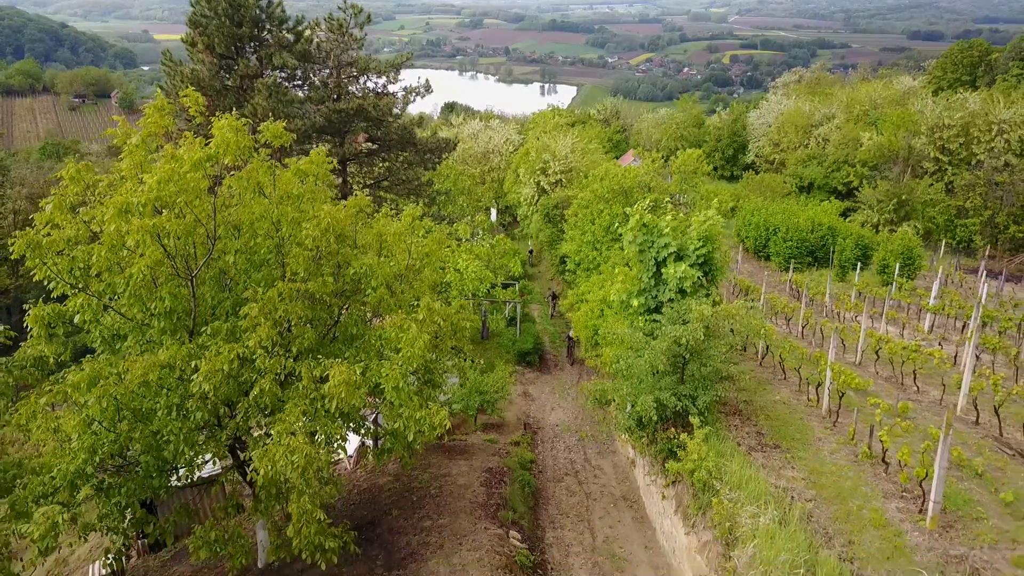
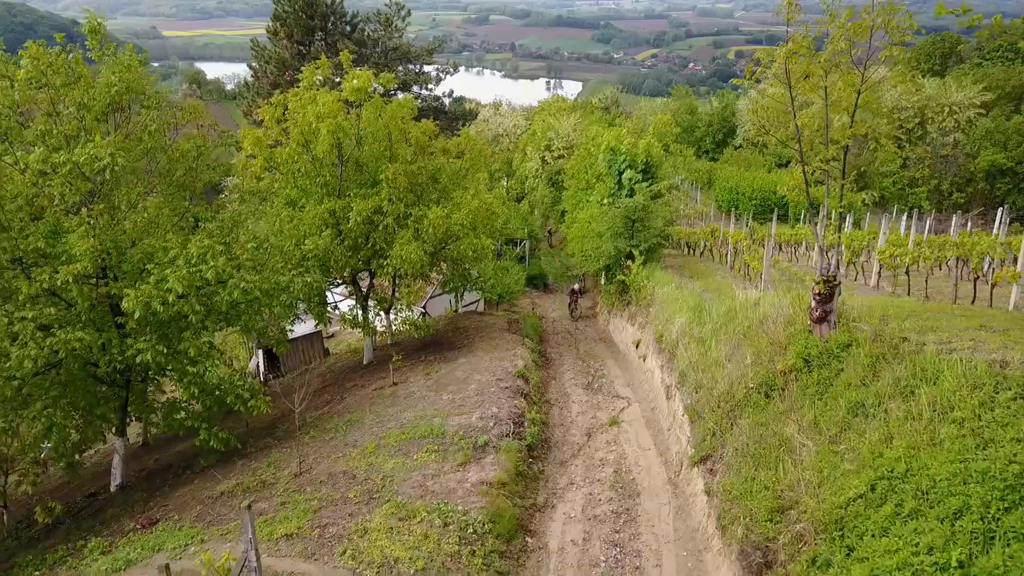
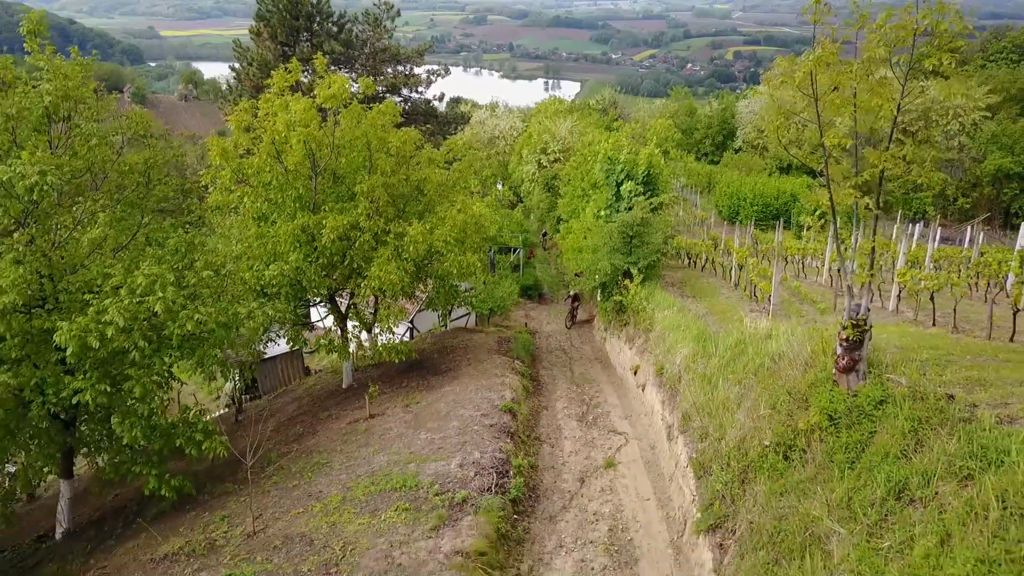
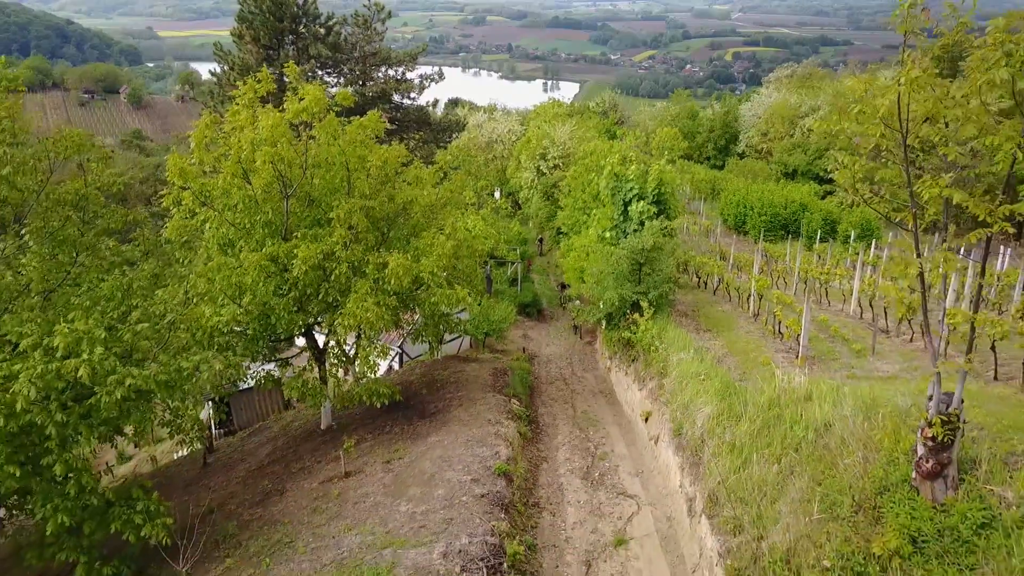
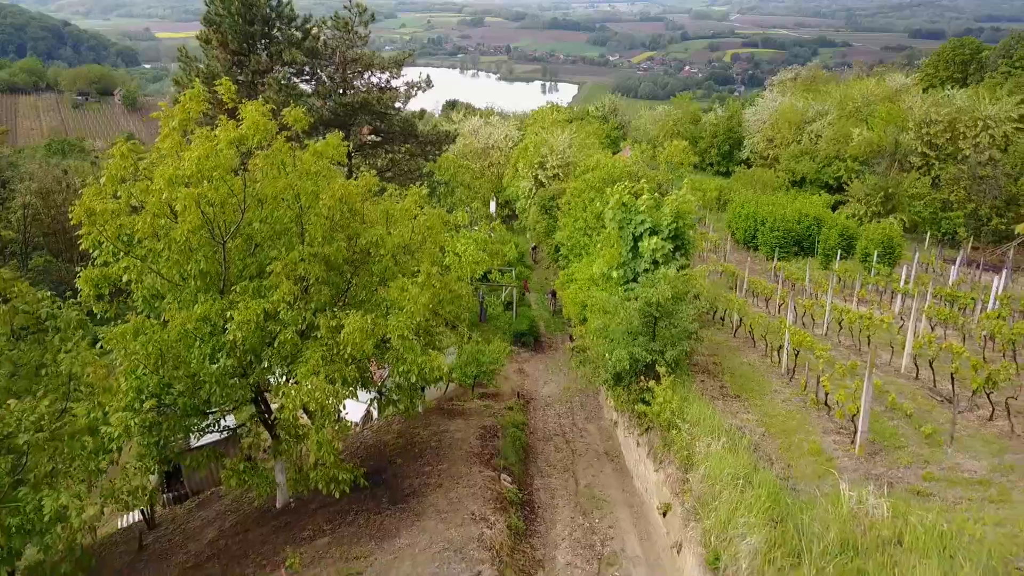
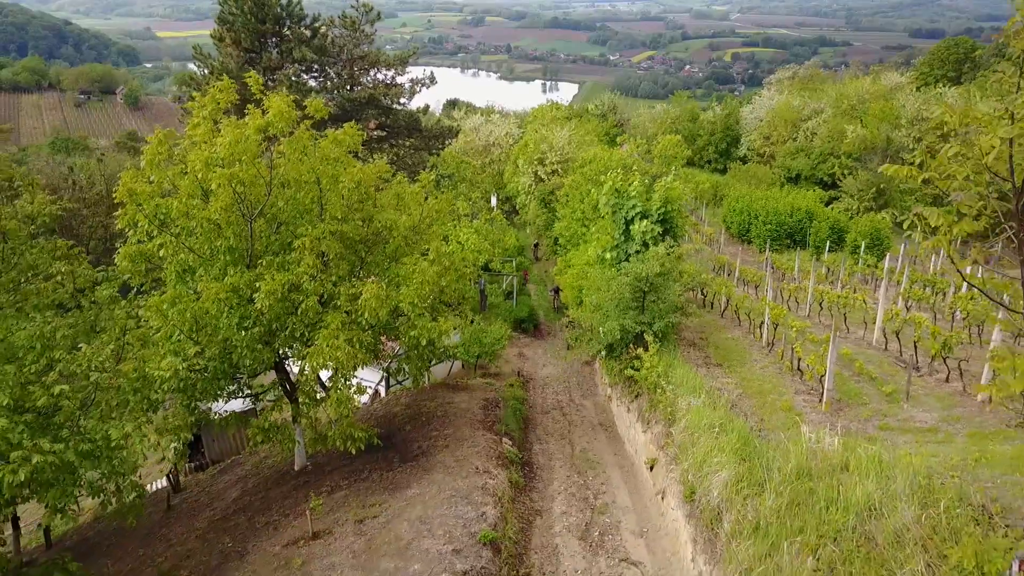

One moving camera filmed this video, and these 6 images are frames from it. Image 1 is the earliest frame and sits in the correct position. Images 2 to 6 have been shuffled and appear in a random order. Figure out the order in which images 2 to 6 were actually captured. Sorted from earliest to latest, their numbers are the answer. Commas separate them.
5, 6, 4, 3, 2
